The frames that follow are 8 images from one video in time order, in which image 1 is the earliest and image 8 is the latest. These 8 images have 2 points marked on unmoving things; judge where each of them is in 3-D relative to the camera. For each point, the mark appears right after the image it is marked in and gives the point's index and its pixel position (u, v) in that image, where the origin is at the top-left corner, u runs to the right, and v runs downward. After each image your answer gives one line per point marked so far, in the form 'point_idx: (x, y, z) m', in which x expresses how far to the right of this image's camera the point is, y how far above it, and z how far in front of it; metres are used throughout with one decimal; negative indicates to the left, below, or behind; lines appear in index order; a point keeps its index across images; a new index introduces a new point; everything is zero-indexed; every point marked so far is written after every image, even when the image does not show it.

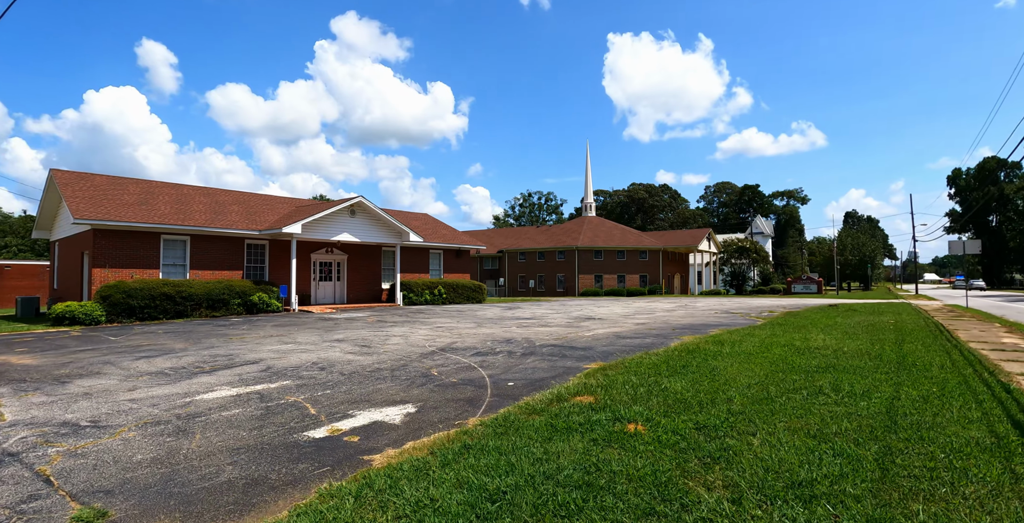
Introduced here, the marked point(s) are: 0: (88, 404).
0: (-5.1, -1.7, +6.6) m
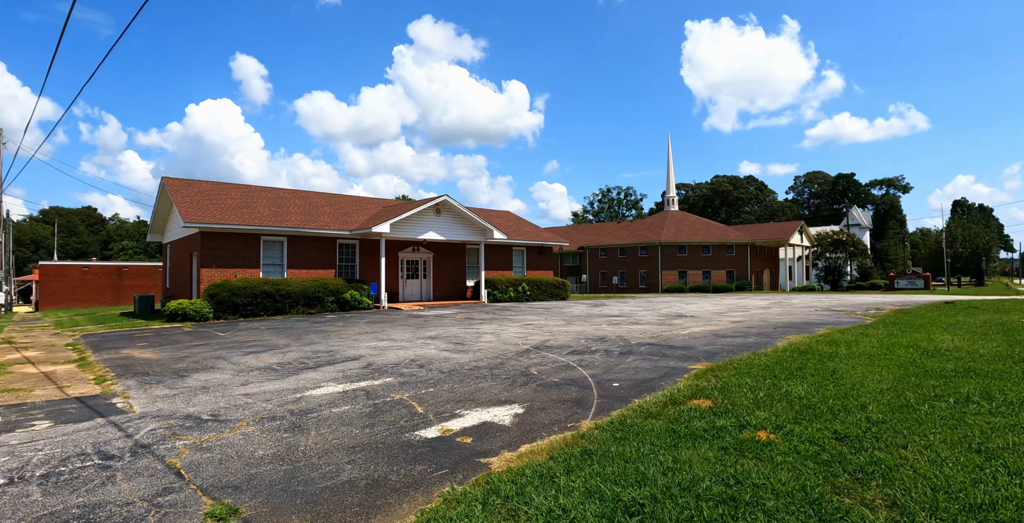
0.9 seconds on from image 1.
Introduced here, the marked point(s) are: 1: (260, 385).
0: (-3.7, -1.7, +6.7) m
1: (-3.5, -1.7, +7.5) m
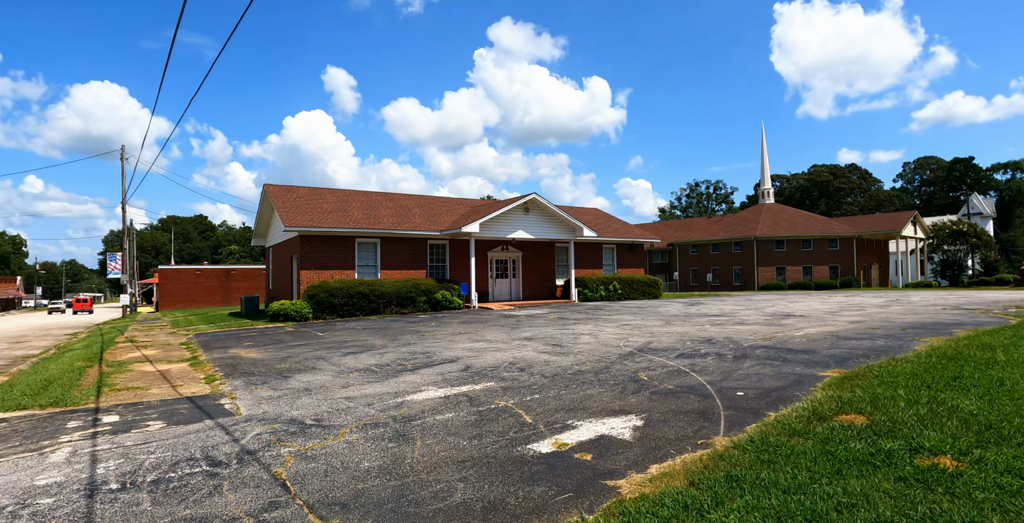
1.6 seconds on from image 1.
0: (-2.4, -1.7, +6.5) m
1: (-2.0, -1.7, +7.3) m
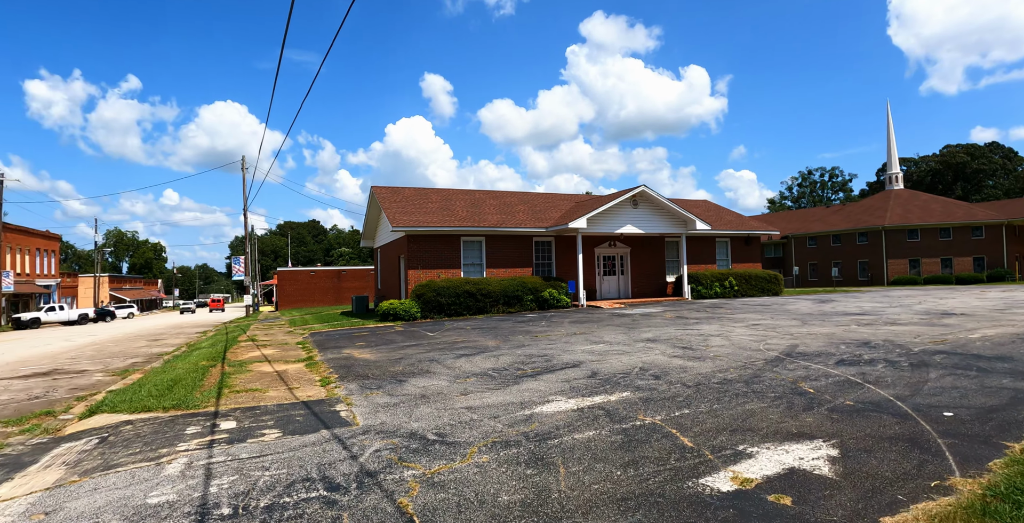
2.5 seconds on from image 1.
0: (-0.9, -1.6, +5.8) m
1: (-0.4, -1.6, +6.5) m
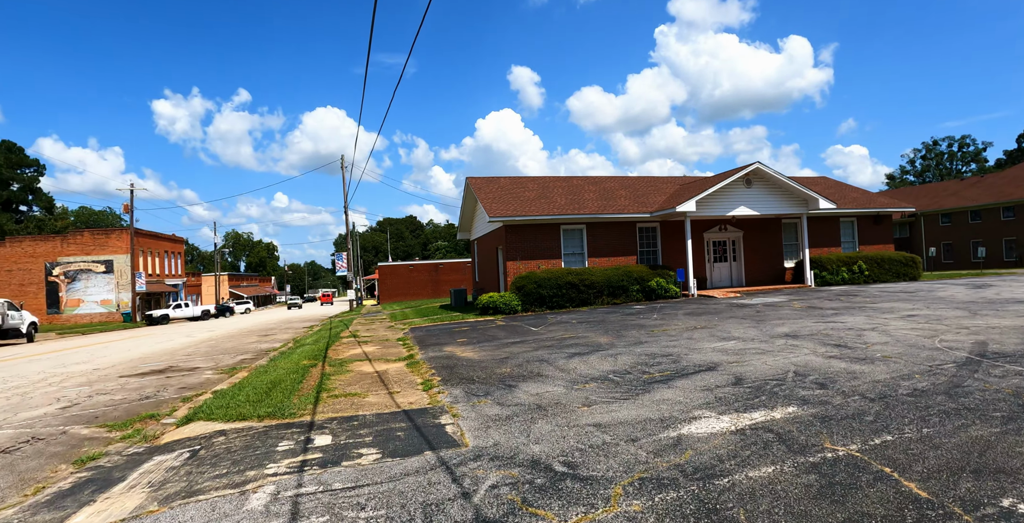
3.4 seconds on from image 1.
0: (+0.3, -1.5, +4.8) m
1: (+1.0, -1.5, +5.4) m
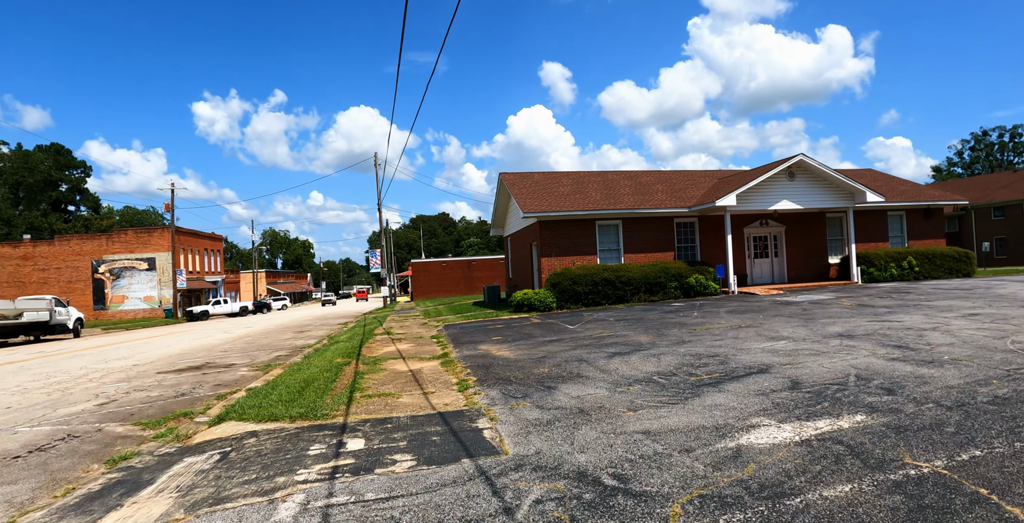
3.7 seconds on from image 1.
0: (+0.7, -1.4, +4.5) m
1: (+1.4, -1.4, +5.1) m
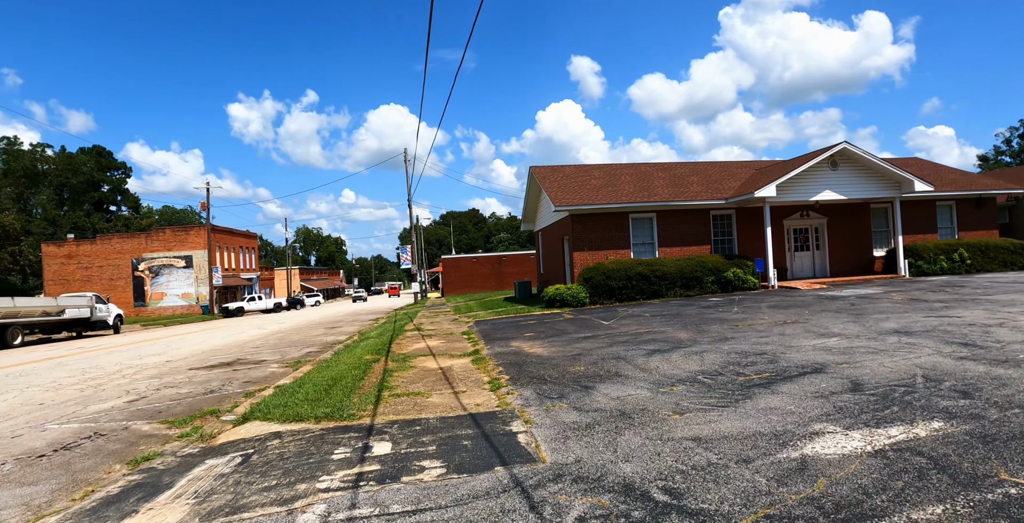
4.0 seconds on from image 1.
0: (+1.0, -1.3, +4.1) m
1: (+1.7, -1.3, +4.6) m
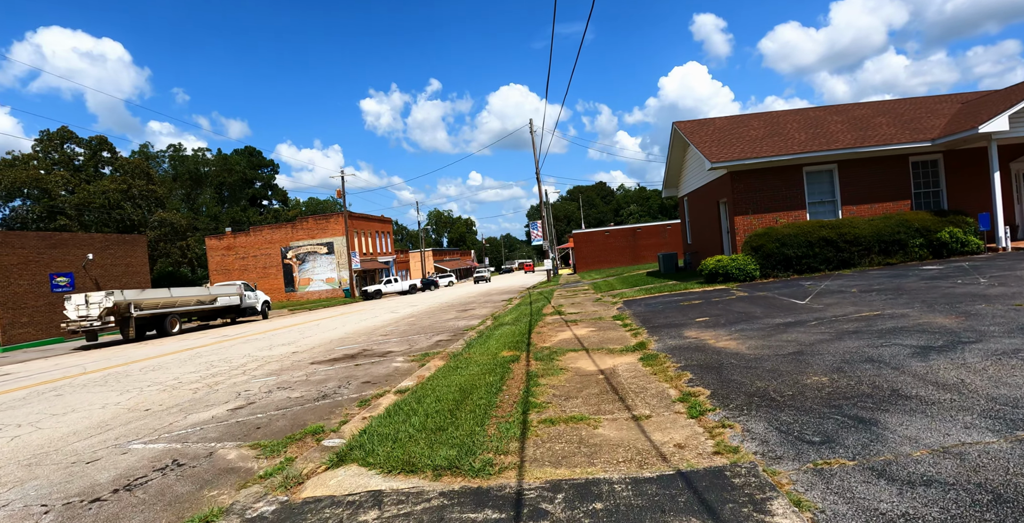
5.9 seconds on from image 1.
0: (+2.0, -1.1, +1.7) m
1: (+2.8, -1.0, +2.1) m
